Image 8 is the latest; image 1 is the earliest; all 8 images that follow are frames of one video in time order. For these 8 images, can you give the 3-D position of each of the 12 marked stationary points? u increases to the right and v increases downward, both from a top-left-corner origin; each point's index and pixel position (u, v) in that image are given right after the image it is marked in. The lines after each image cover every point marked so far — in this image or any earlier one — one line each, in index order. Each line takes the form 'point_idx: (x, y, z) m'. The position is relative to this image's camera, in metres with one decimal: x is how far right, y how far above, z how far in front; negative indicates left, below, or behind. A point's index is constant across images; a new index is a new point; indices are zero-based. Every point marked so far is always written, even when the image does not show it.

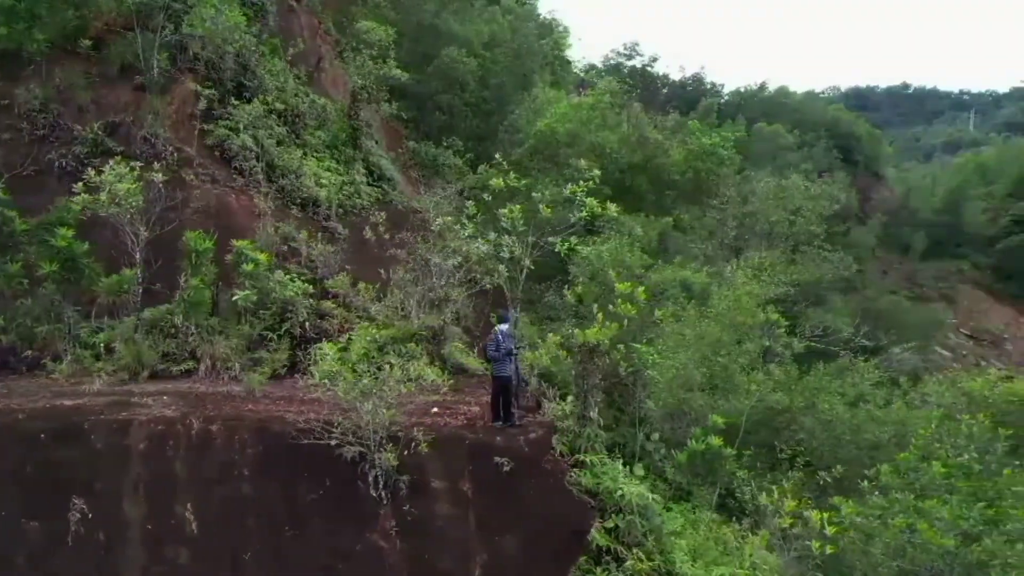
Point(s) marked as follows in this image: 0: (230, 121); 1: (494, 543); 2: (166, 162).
0: (-4.4, +2.6, +12.7) m
1: (-0.2, -2.2, +7.0) m
2: (-5.0, +1.8, +11.6) m
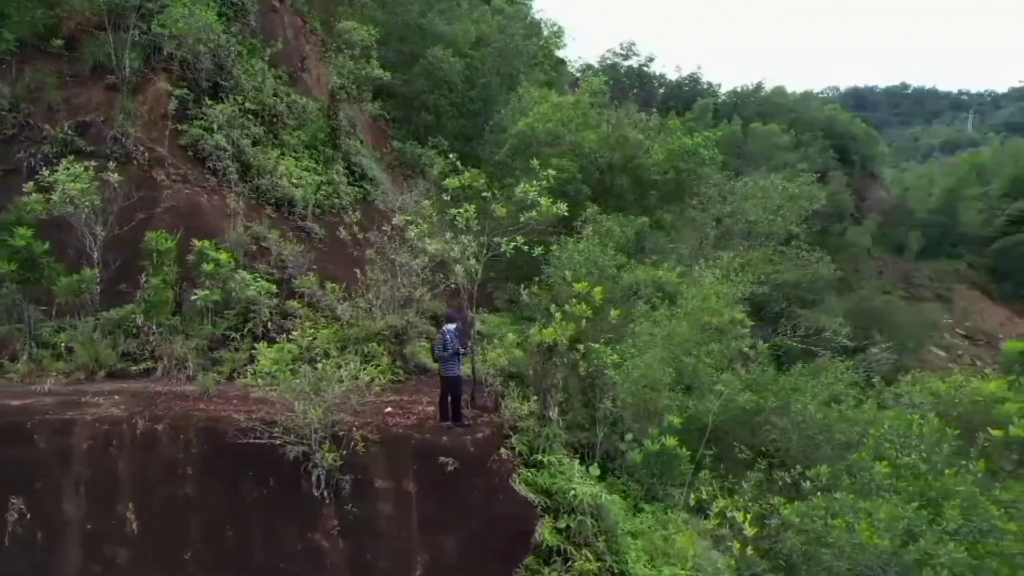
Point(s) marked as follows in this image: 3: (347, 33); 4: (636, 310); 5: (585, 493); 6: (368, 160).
0: (-4.8, +2.6, +12.7) m
1: (-0.7, -2.2, +7.0) m
2: (-5.4, +1.8, +11.7) m
3: (-3.8, +5.8, +18.4) m
4: (+1.8, -0.3, +12.0) m
5: (+0.7, -2.0, +8.0) m
6: (-2.7, +2.5, +16.2) m
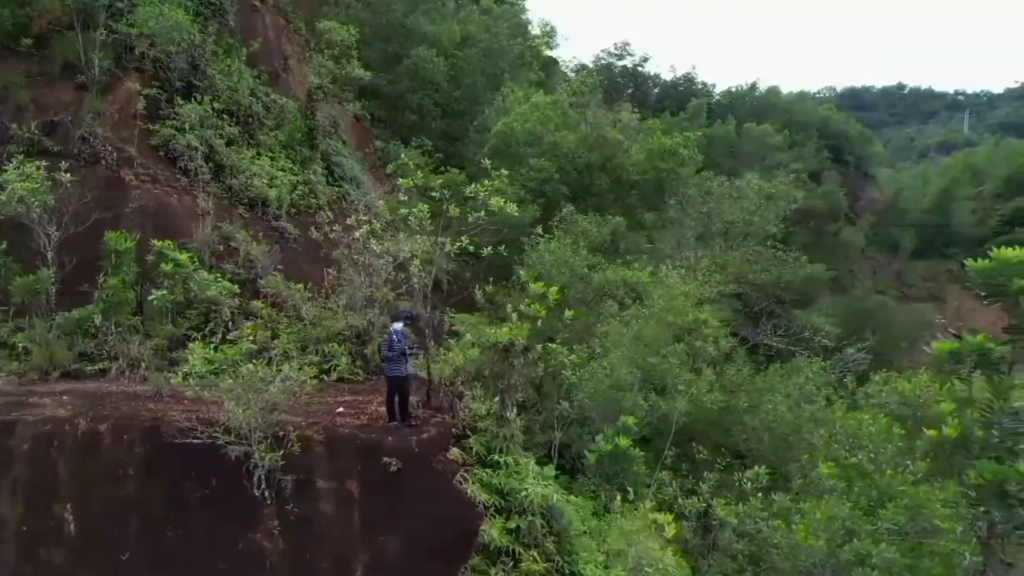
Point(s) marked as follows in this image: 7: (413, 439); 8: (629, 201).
0: (-5.3, +2.6, +12.7) m
1: (-1.2, -2.2, +7.0) m
2: (-5.9, +1.8, +11.7) m
3: (-4.2, +5.8, +18.4) m
4: (+1.4, -0.3, +12.0) m
5: (+0.2, -2.0, +8.0) m
6: (-3.1, +2.5, +16.2) m
7: (-0.9, -1.4, +7.3) m
8: (+2.5, +1.8, +16.8) m
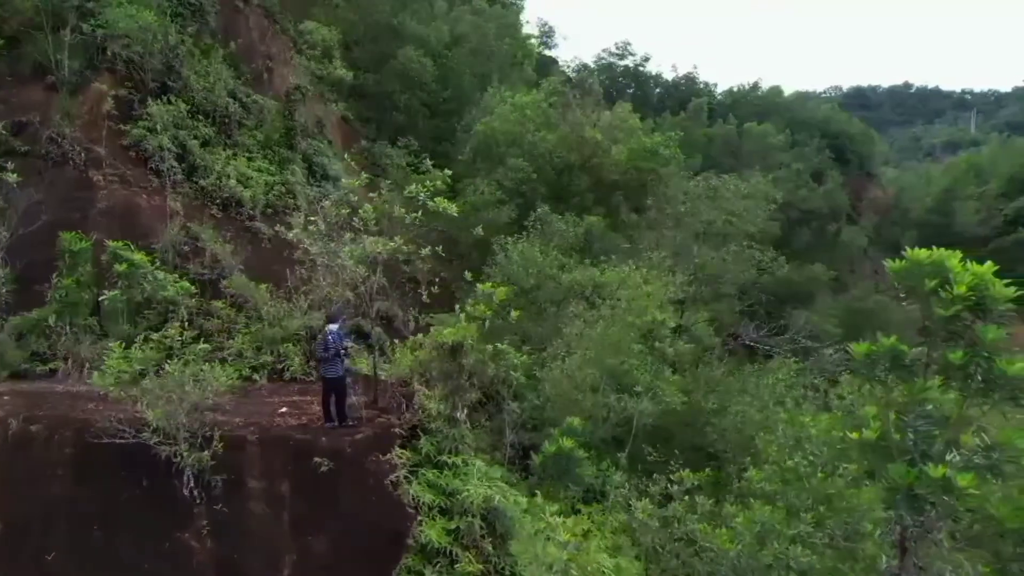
0: (-5.8, +2.6, +12.8) m
1: (-1.8, -2.2, +7.0) m
2: (-6.4, +1.8, +11.8) m
3: (-4.6, +5.8, +18.4) m
4: (+0.9, -0.3, +11.9) m
5: (-0.4, -2.0, +7.9) m
6: (-3.5, +2.5, +16.2) m
7: (-1.5, -1.4, +7.3) m
8: (+2.0, +1.8, +16.7) m
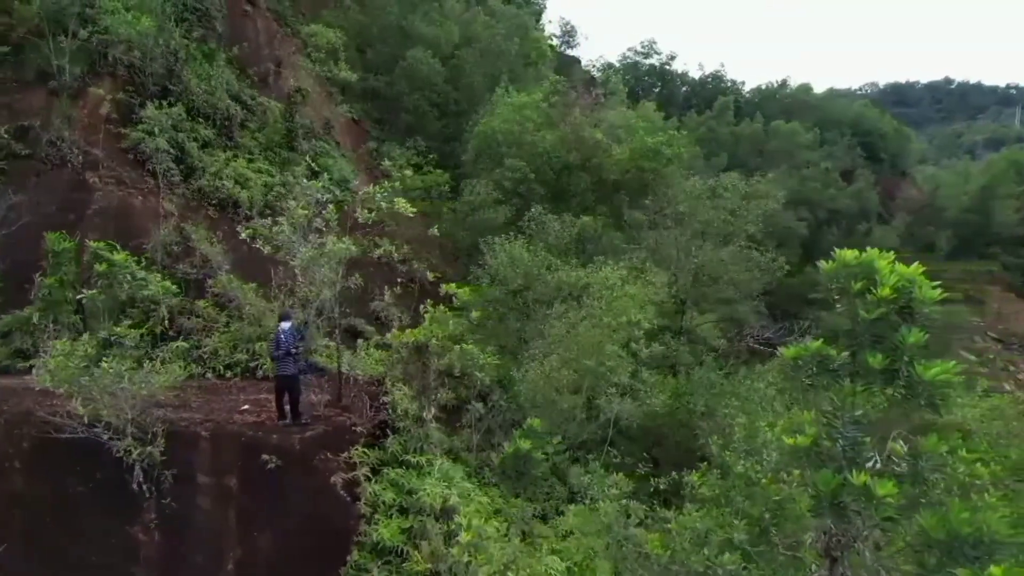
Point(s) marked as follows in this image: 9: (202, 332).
0: (-5.9, +2.7, +13.1) m
1: (-2.3, -2.2, +7.1) m
2: (-6.6, +1.9, +12.1) m
3: (-4.5, +5.8, +18.7) m
4: (+0.6, -0.4, +11.9) m
5: (-0.8, -2.0, +8.0) m
6: (-3.5, +2.5, +16.4) m
7: (-2.0, -1.4, +7.4) m
8: (+2.1, +1.8, +16.6) m
9: (-4.0, -0.6, +10.3) m
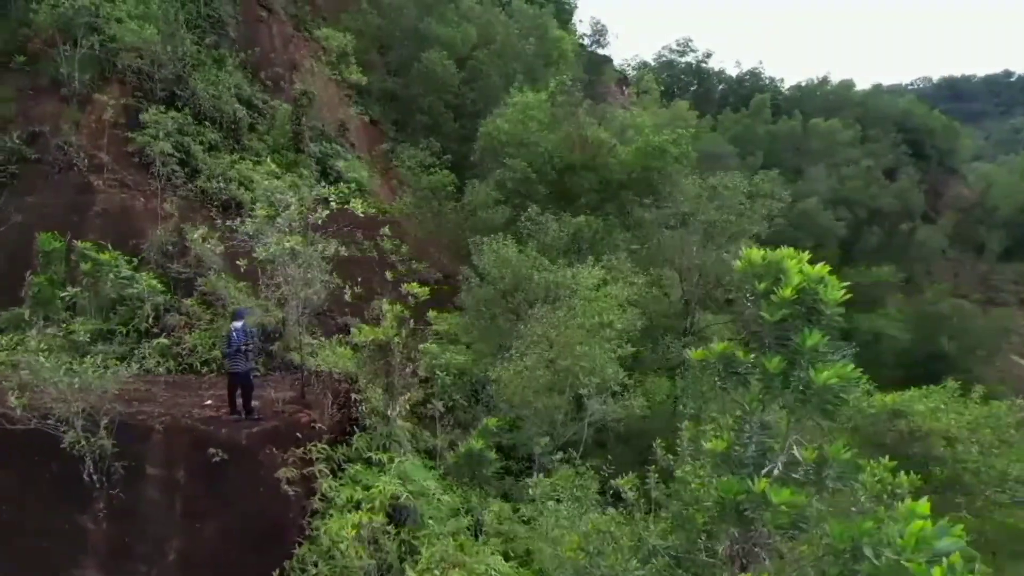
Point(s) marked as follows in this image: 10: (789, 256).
0: (-6.1, +2.7, +13.6) m
1: (-2.9, -2.2, +7.3) m
2: (-6.8, +1.9, +12.6) m
3: (-4.2, +5.8, +19.0) m
4: (+0.4, -0.4, +11.9) m
5: (-1.3, -2.0, +8.1) m
6: (-3.4, +2.6, +16.7) m
7: (-2.5, -1.4, +7.6) m
8: (+2.2, +1.8, +16.5) m
9: (-4.3, -0.5, +10.6) m
10: (+1.9, +0.2, +5.5) m
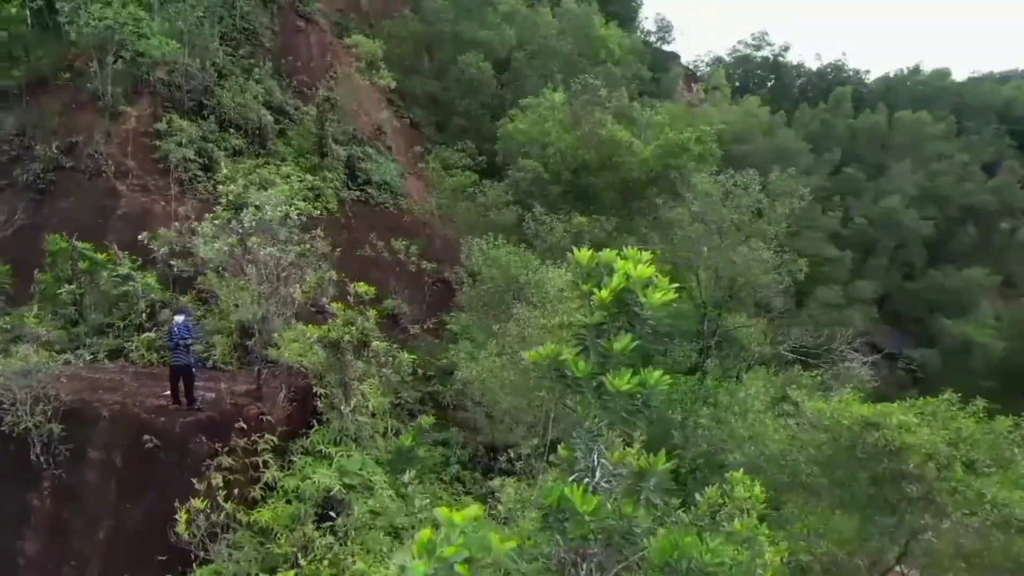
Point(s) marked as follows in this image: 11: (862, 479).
0: (-6.0, +2.7, +14.5) m
1: (-3.8, -2.2, +7.9) m
2: (-6.9, +1.9, +13.7) m
3: (-3.4, +5.9, +19.6) m
4: (+0.1, -0.4, +11.9) m
5: (-2.1, -2.0, +8.4) m
6: (-3.0, +2.6, +17.2) m
7: (-3.4, -1.4, +8.1) m
8: (+2.5, +1.7, +16.3) m
9: (-4.7, -0.5, +11.3) m
10: (+0.7, +0.2, +5.4) m
11: (+4.3, -2.3, +9.8) m
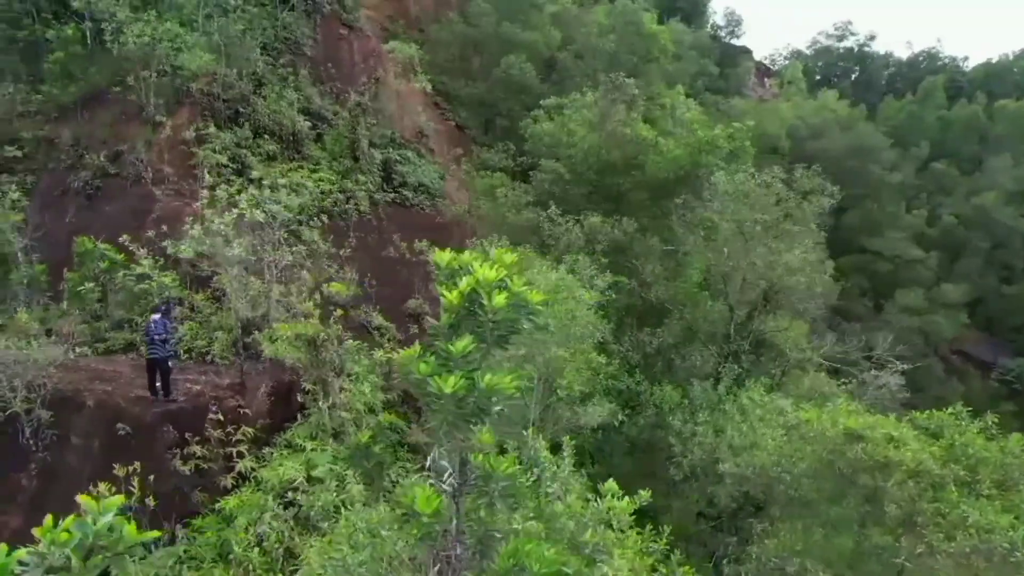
0: (-5.7, +2.7, +15.3) m
1: (-4.3, -2.2, +8.5) m
2: (-6.6, +2.0, +14.6) m
3: (-2.3, +5.9, +20.1) m
4: (0.0, -0.4, +12.0) m
5: (-2.7, -2.0, +8.8) m
6: (-2.3, +2.6, +17.6) m
7: (-3.9, -1.3, +8.6) m
8: (+3.0, +1.7, +15.9) m
9: (-4.8, -0.5, +12.0) m
10: (-0.2, +0.2, +5.4) m
11: (+3.9, -2.4, +9.3) m
